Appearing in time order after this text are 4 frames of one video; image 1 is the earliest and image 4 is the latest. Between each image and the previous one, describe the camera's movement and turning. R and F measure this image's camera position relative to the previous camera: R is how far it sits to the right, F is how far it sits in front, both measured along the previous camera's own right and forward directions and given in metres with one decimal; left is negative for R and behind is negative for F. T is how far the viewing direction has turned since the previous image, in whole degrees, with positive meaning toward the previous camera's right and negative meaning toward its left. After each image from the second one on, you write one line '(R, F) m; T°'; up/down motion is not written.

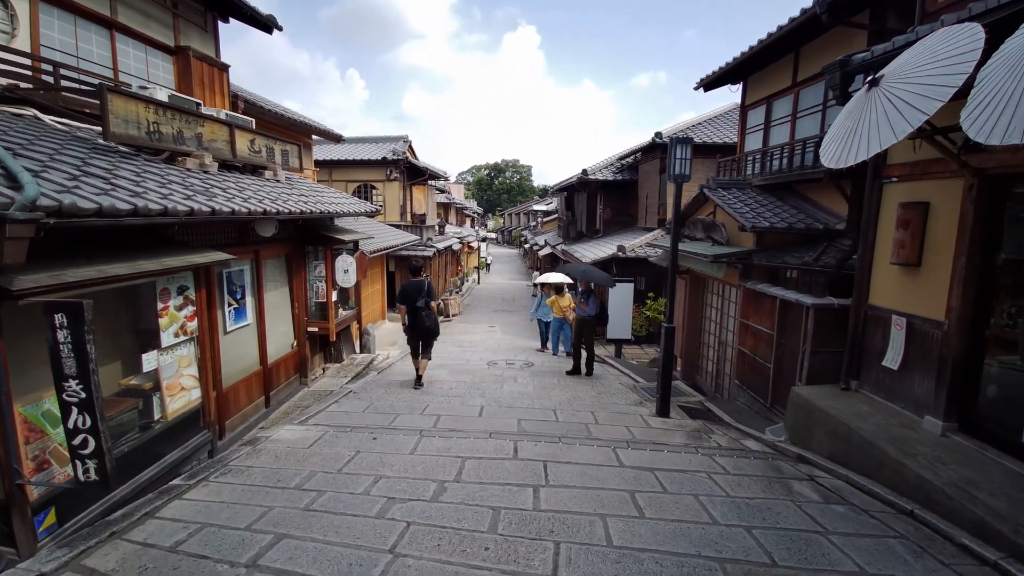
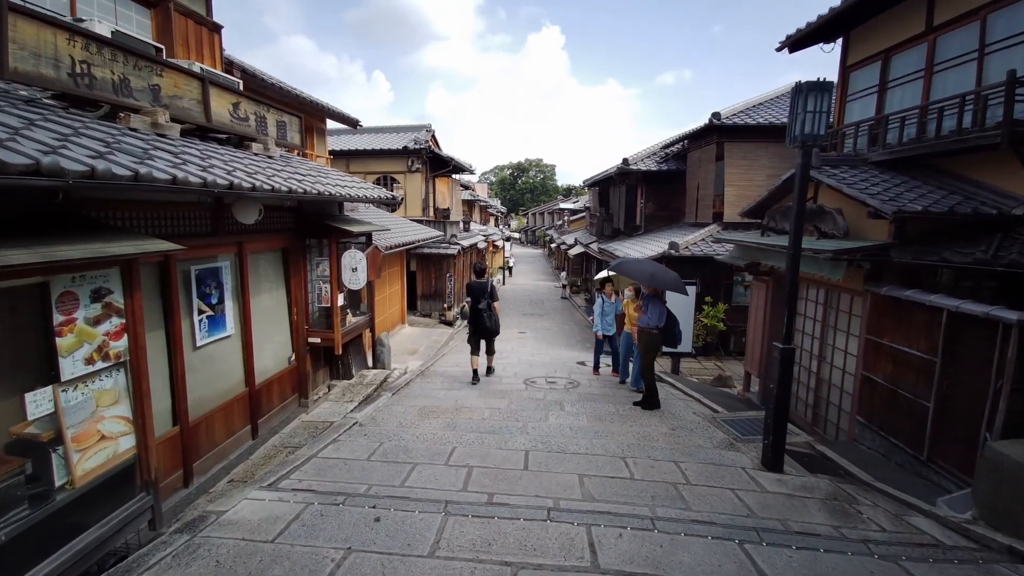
(-0.4, +1.7) m; -3°
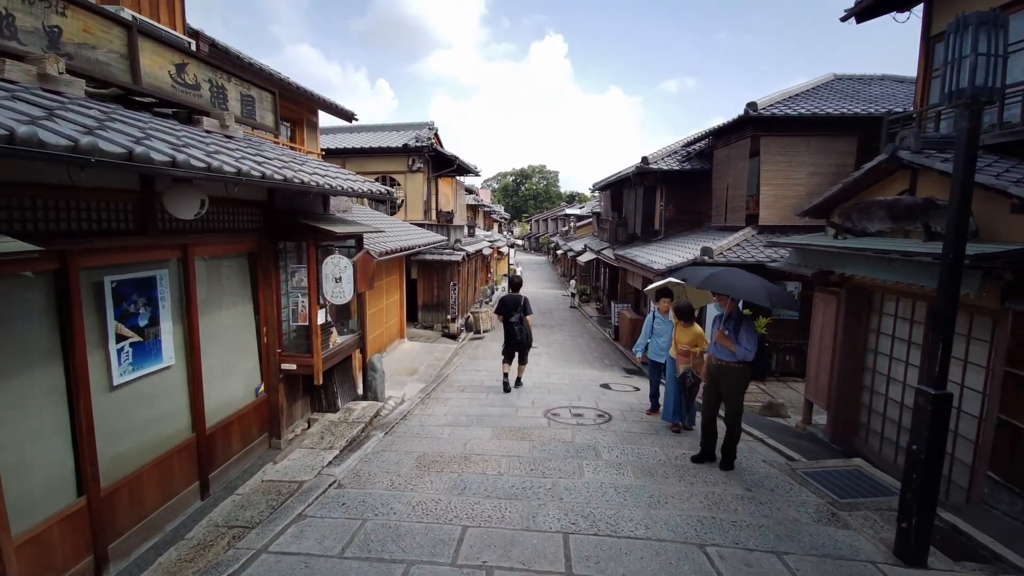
(-0.2, +1.4) m; 0°
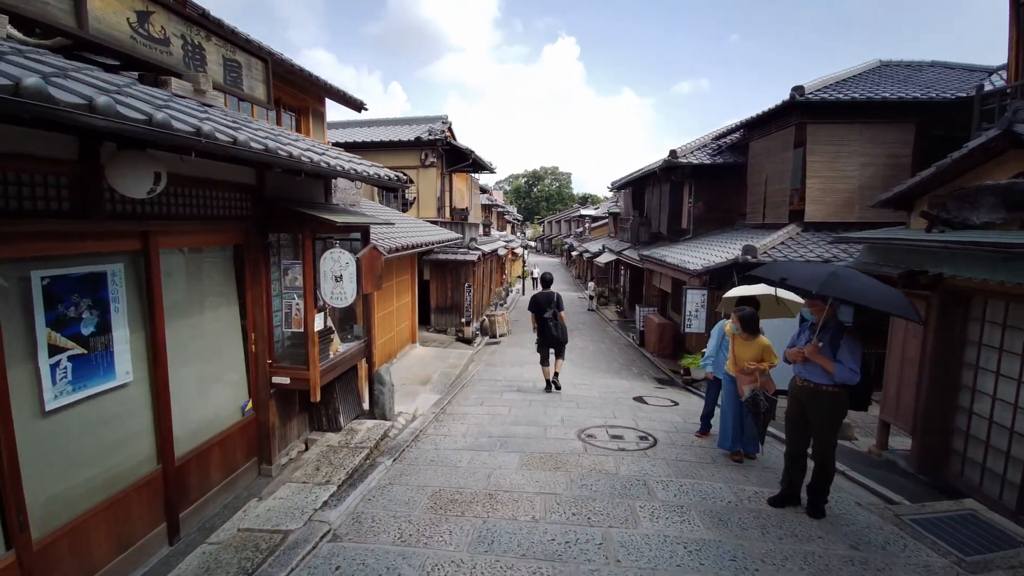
(-0.2, +0.9) m; -1°
